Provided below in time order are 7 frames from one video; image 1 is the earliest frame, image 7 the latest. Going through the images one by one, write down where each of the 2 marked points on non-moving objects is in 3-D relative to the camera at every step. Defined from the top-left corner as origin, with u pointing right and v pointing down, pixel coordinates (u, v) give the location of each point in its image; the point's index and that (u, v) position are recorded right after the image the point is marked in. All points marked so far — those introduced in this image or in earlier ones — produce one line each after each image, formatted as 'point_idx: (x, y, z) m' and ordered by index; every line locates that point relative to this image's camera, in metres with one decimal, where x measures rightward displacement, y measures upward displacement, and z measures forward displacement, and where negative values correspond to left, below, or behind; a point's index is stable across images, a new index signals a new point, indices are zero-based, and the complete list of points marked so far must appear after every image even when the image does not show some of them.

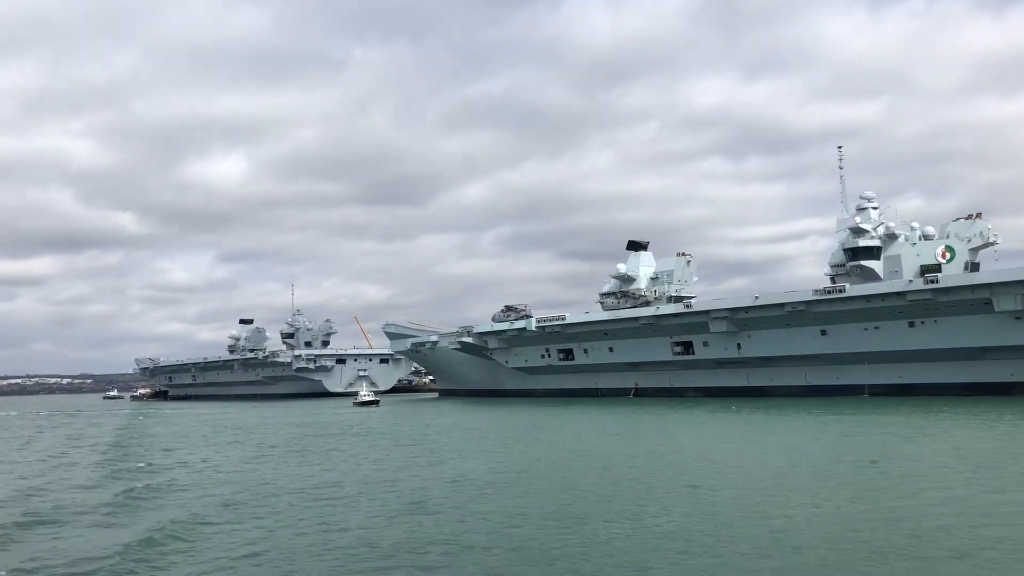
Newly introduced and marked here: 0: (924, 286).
0: (+6.7, 0.0, +15.2) m
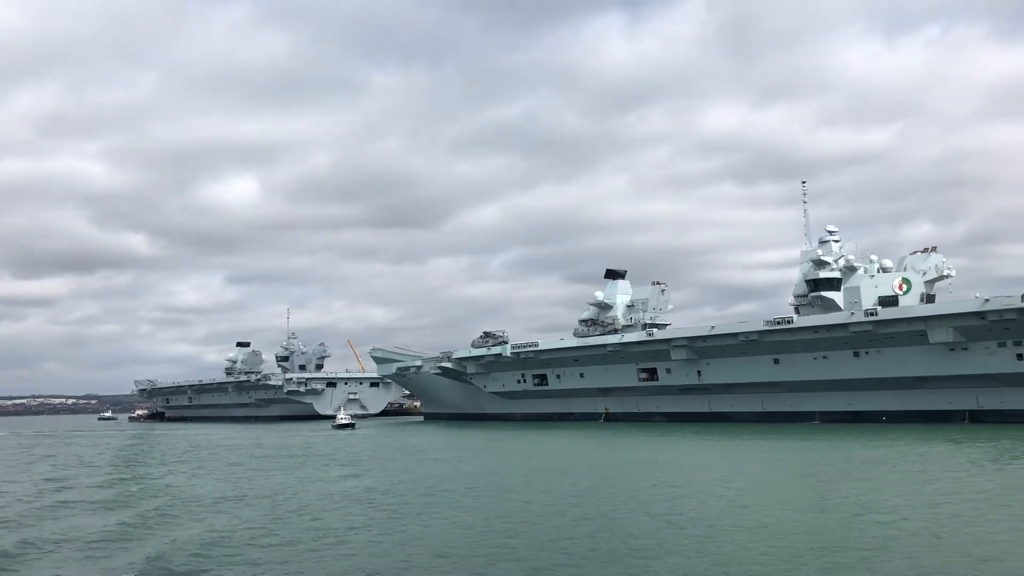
0: (+6.0, -0.5, +15.9) m
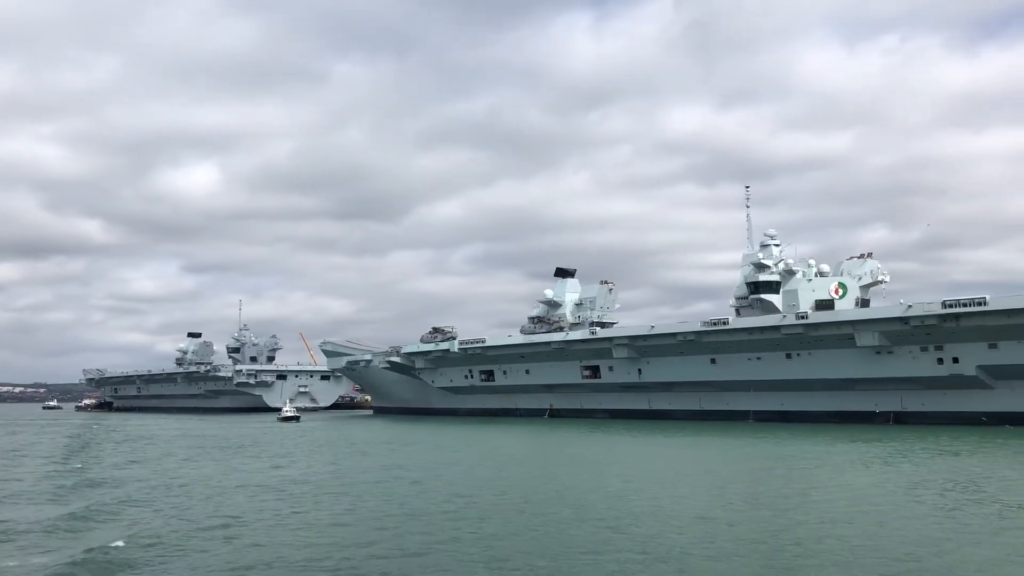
0: (+5.0, -0.6, +16.5) m
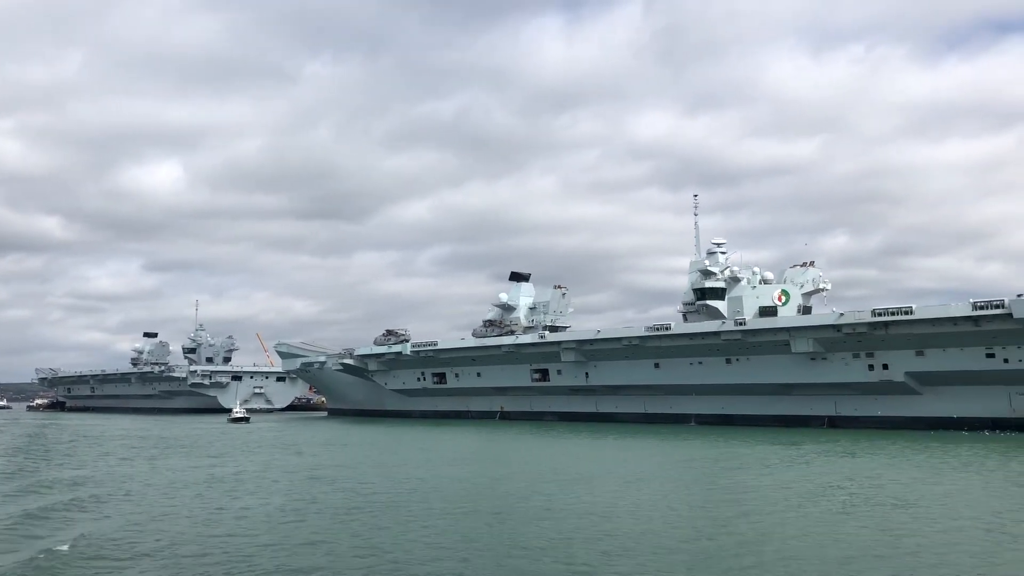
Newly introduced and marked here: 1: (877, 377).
0: (+4.0, -0.7, +16.9) m
1: (+6.1, -1.5, +15.8) m
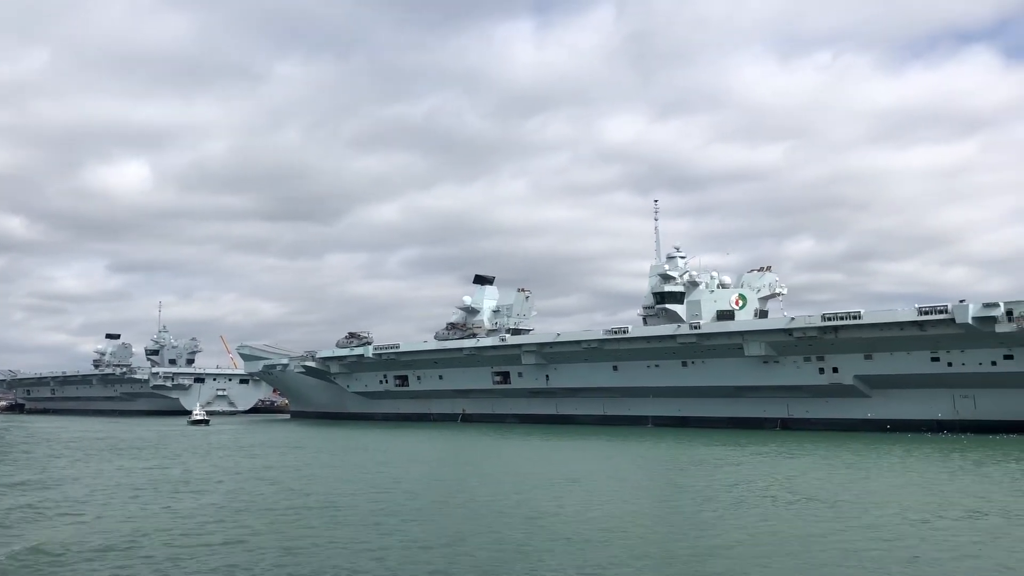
0: (+3.3, -0.8, +17.2) m
1: (+5.4, -1.6, +16.2) m
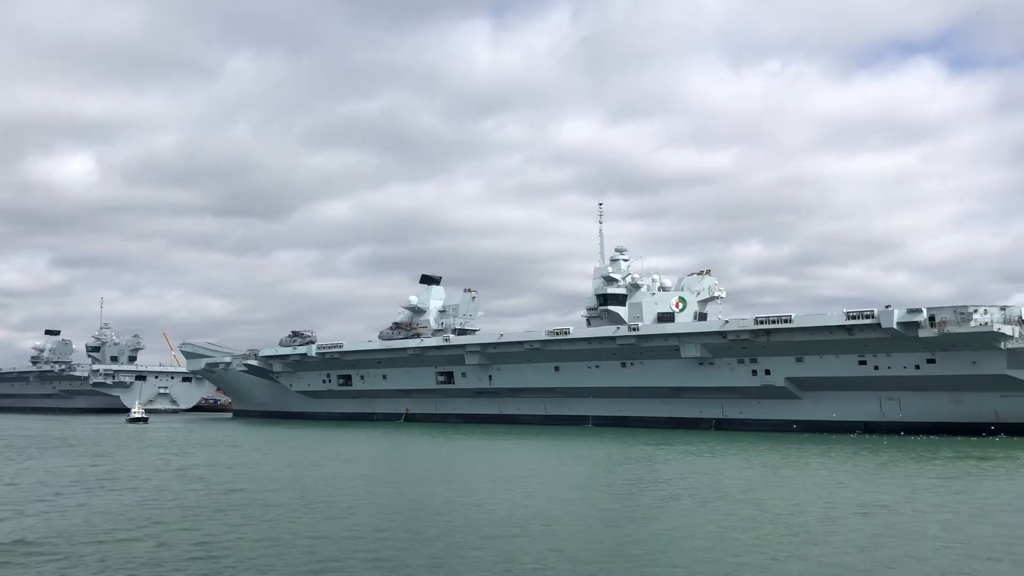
0: (+2.2, -0.8, +17.5) m
1: (+4.4, -1.7, +16.6) m
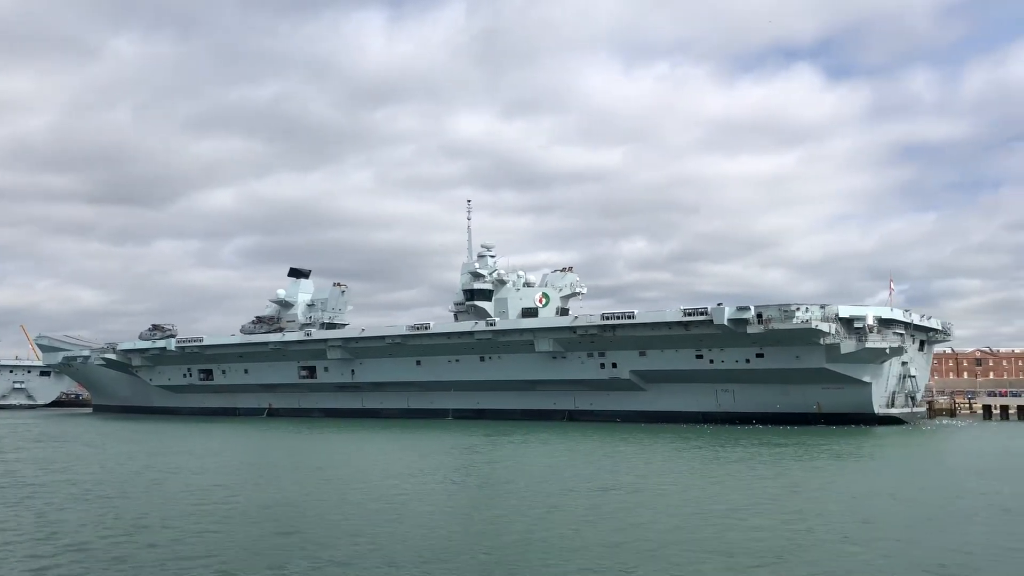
0: (-0.5, -0.8, +18.0) m
1: (+1.8, -1.6, +17.3) m
